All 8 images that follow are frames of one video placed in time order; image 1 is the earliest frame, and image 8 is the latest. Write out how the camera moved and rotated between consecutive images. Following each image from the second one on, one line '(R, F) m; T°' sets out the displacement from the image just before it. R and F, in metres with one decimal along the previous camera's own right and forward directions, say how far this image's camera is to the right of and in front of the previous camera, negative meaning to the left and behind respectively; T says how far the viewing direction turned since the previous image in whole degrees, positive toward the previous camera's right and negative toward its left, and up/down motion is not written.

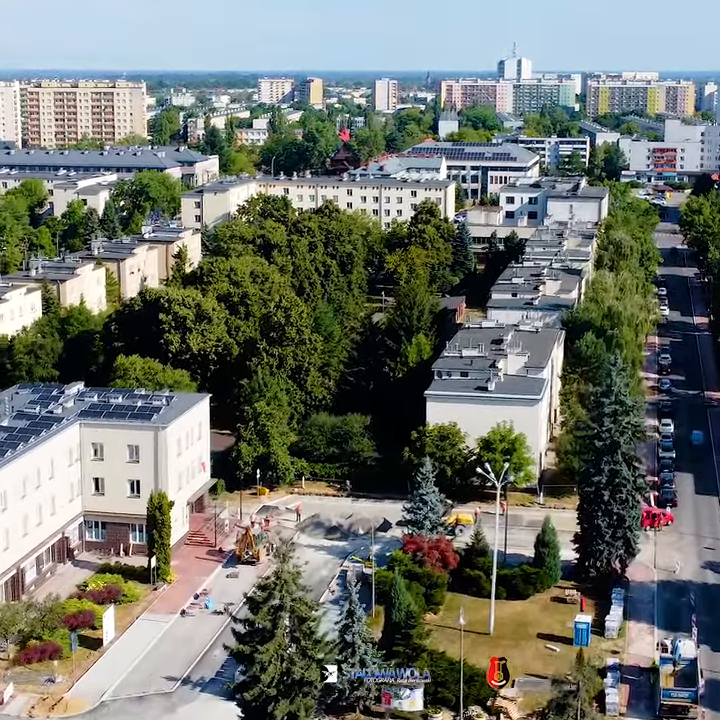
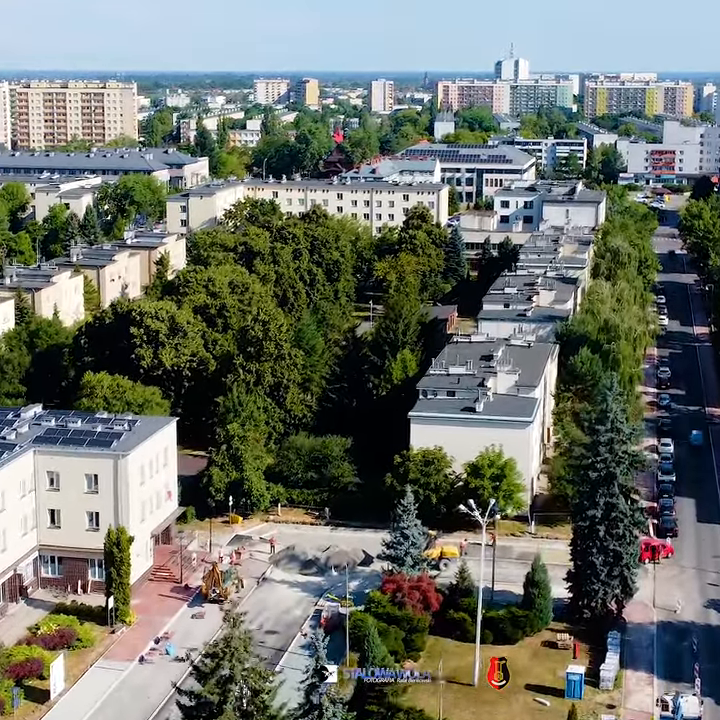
(+0.4, +2.1) m; 0°
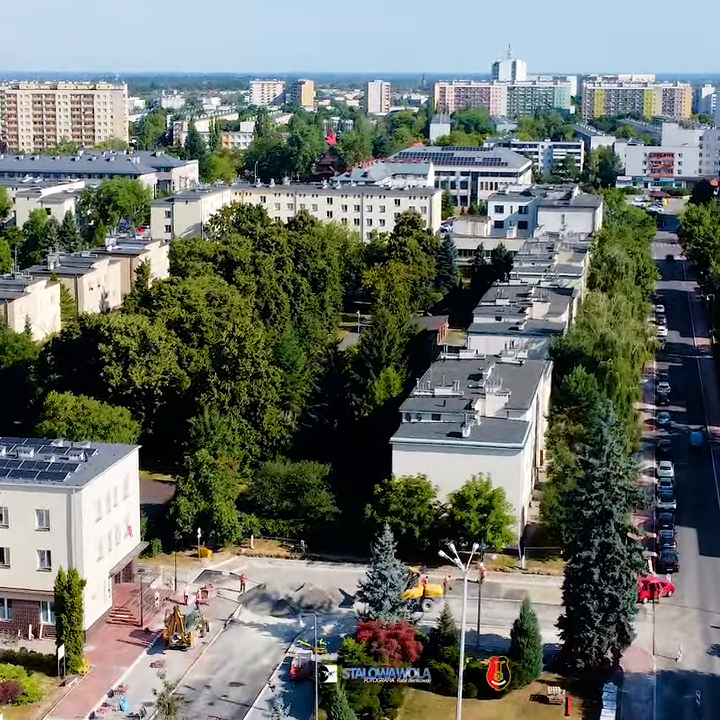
(+0.4, +2.1) m; 0°
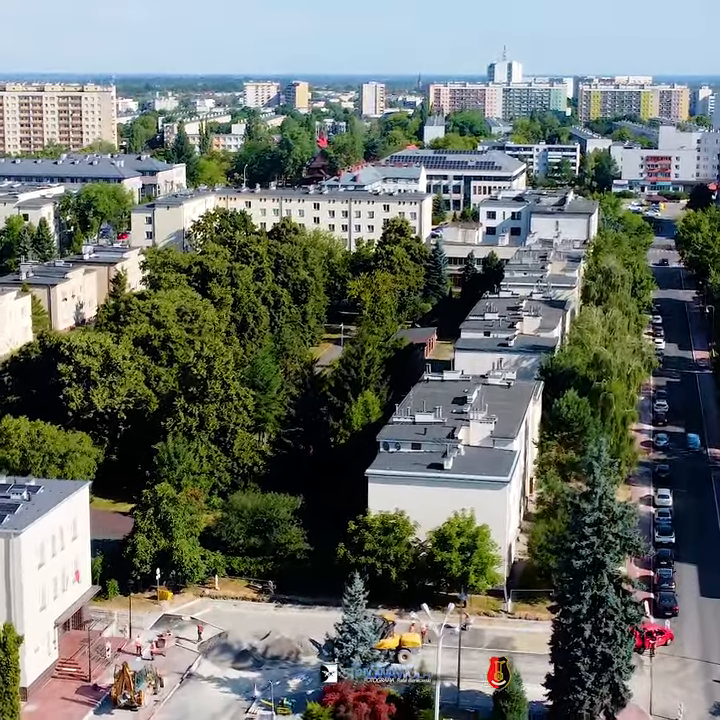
(+0.4, +2.2) m; 0°
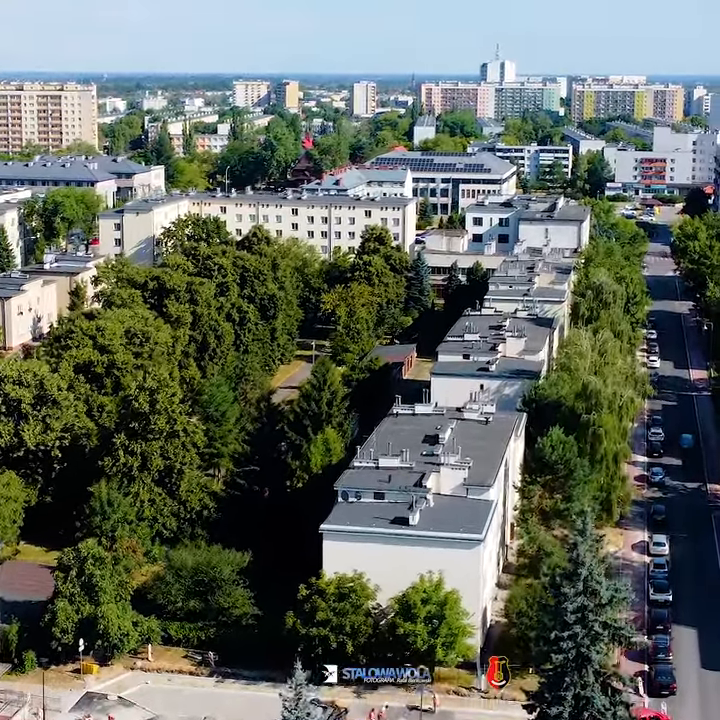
(+0.6, +3.4) m; 0°
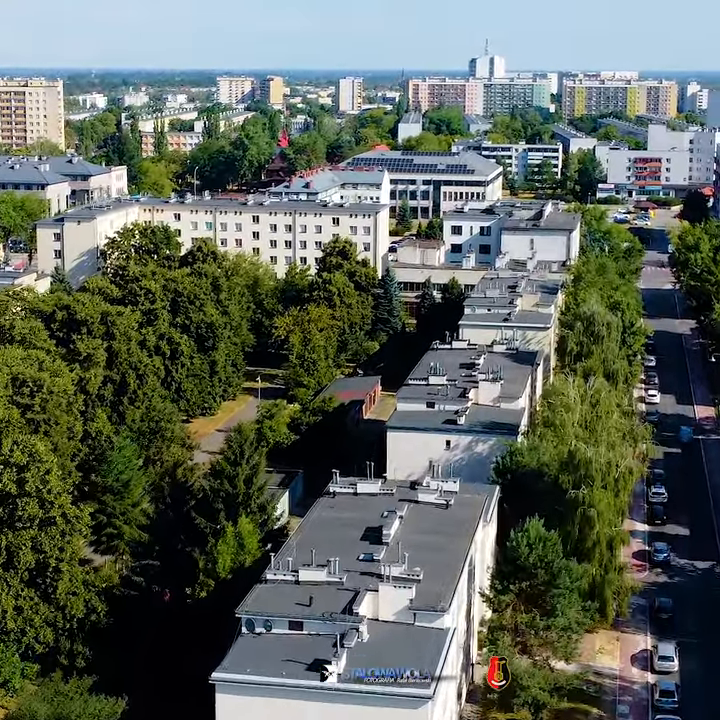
(+1.0, +6.2) m; 0°
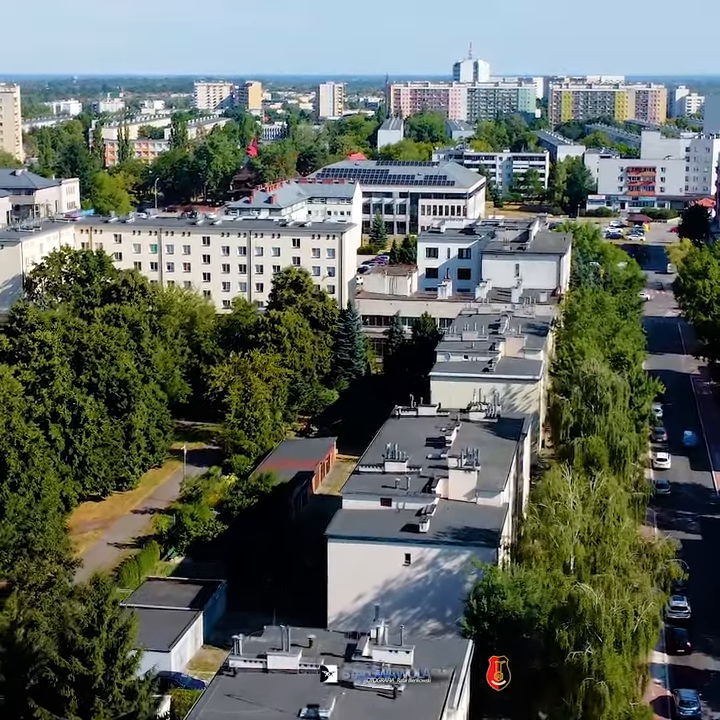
(+0.8, +7.0) m; 0°
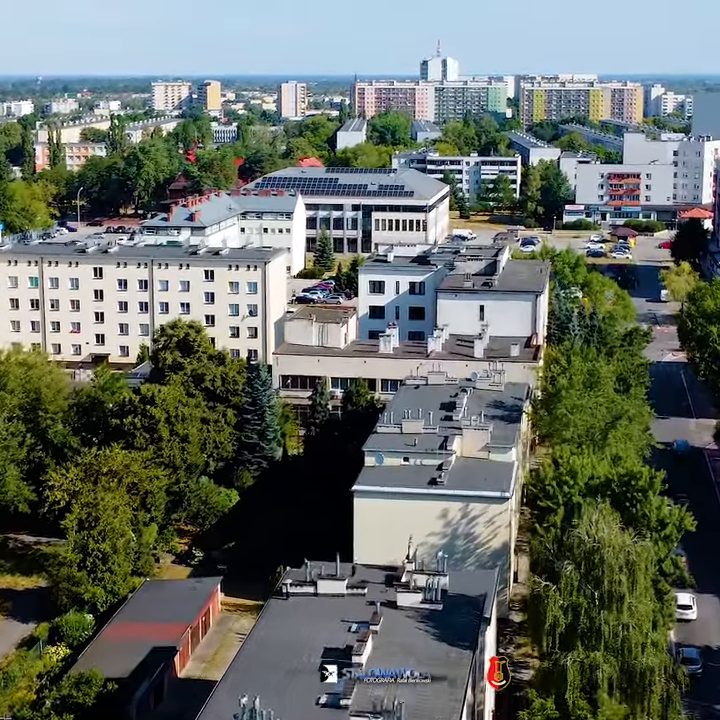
(+1.3, +10.5) m; +1°
